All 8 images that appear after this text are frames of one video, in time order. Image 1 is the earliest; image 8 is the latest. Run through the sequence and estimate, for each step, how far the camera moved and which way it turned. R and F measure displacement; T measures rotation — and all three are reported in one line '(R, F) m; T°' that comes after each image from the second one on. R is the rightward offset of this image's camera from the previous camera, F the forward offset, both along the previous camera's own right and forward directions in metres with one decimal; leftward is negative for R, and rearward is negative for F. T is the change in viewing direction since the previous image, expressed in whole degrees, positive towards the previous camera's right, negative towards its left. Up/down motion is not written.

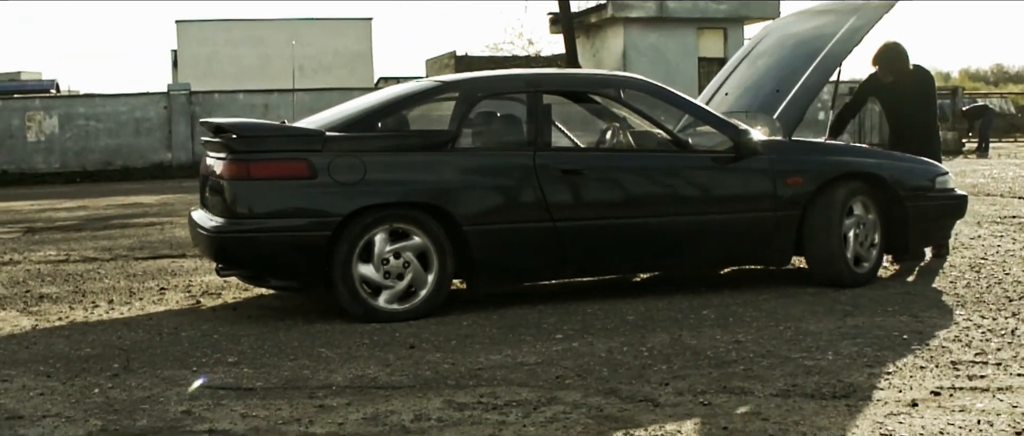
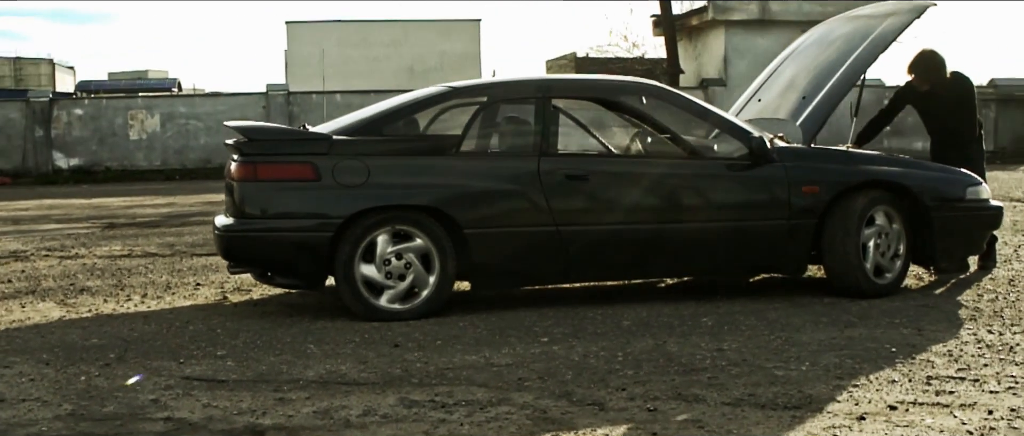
(+0.6, -0.1) m; -6°
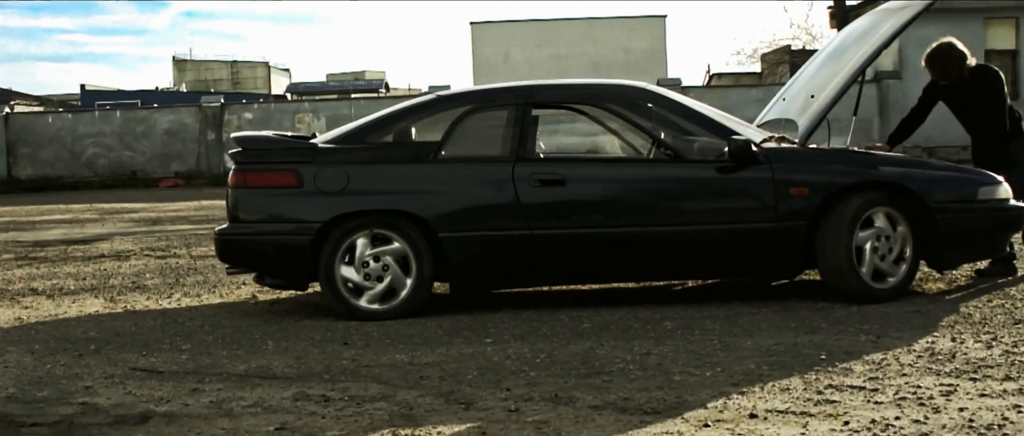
(+1.4, -0.1) m; -11°
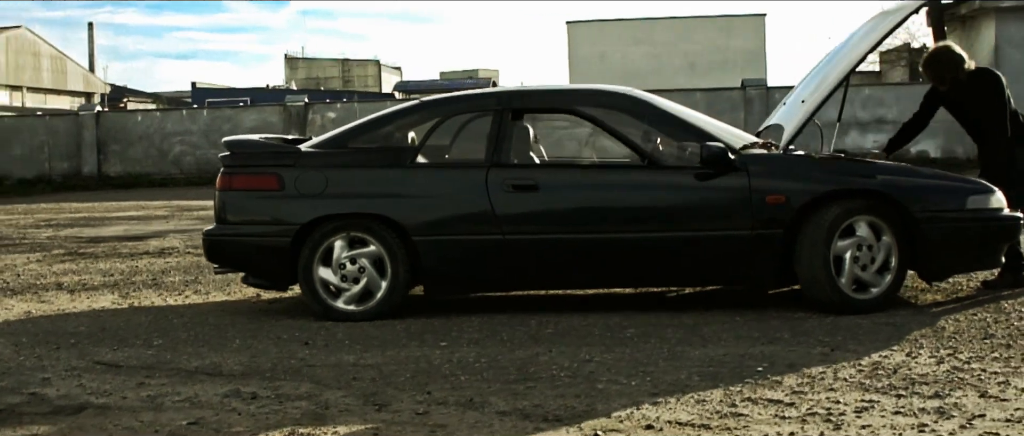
(+0.8, -0.1) m; -6°
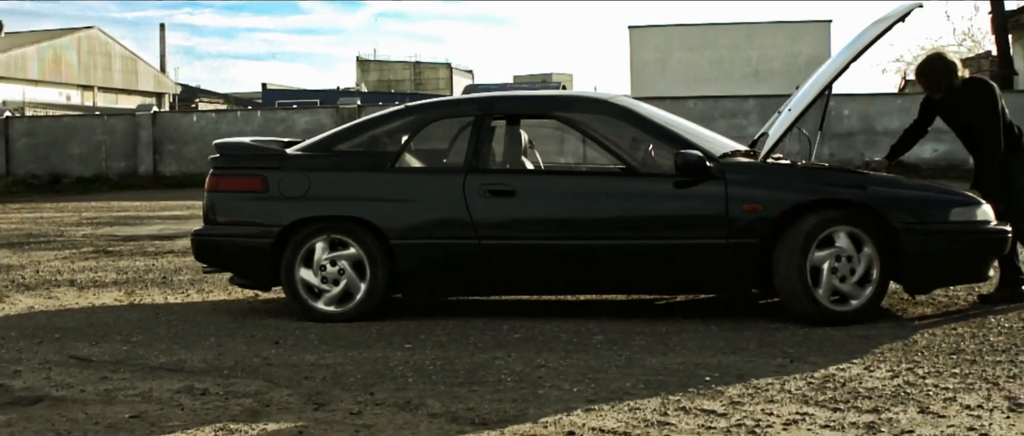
(+0.6, 0.0) m; -4°
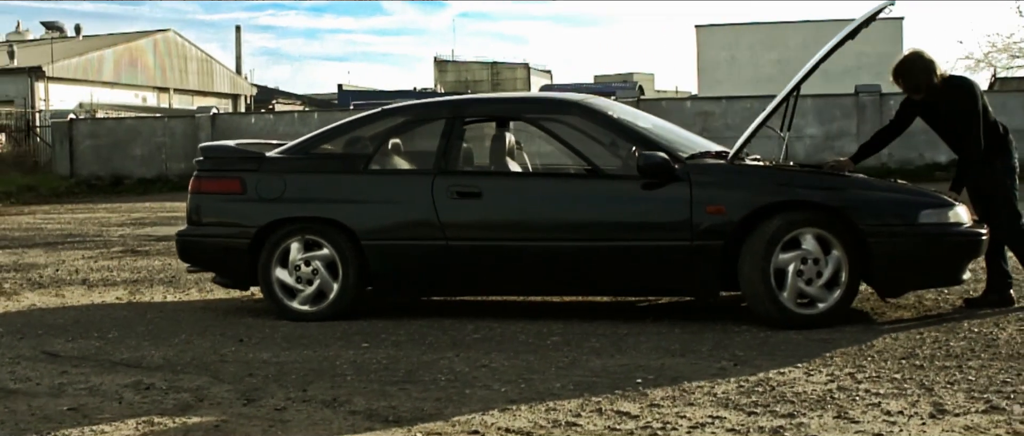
(+0.7, -0.1) m; -4°
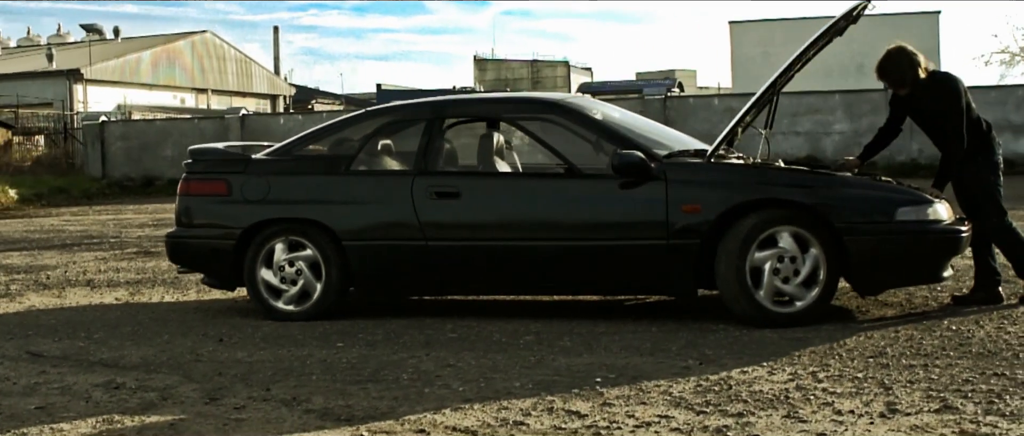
(+0.4, 0.0) m; -2°
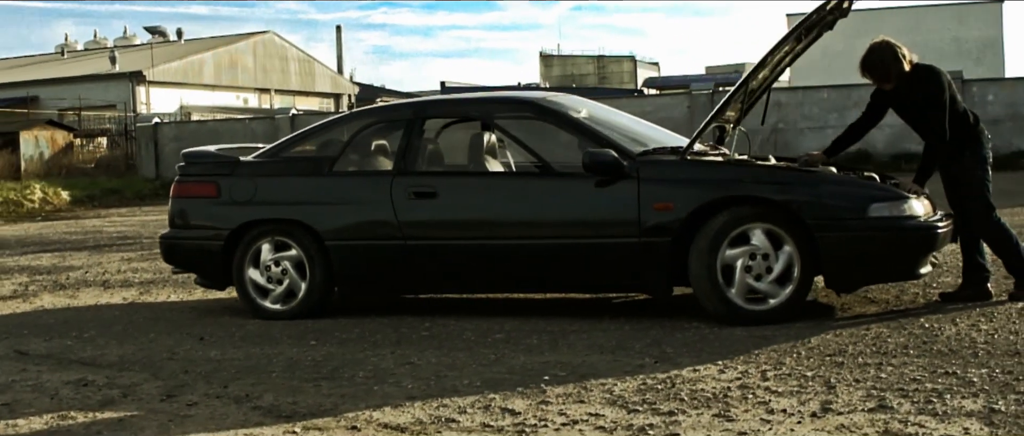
(+0.6, 0.0) m; -4°
